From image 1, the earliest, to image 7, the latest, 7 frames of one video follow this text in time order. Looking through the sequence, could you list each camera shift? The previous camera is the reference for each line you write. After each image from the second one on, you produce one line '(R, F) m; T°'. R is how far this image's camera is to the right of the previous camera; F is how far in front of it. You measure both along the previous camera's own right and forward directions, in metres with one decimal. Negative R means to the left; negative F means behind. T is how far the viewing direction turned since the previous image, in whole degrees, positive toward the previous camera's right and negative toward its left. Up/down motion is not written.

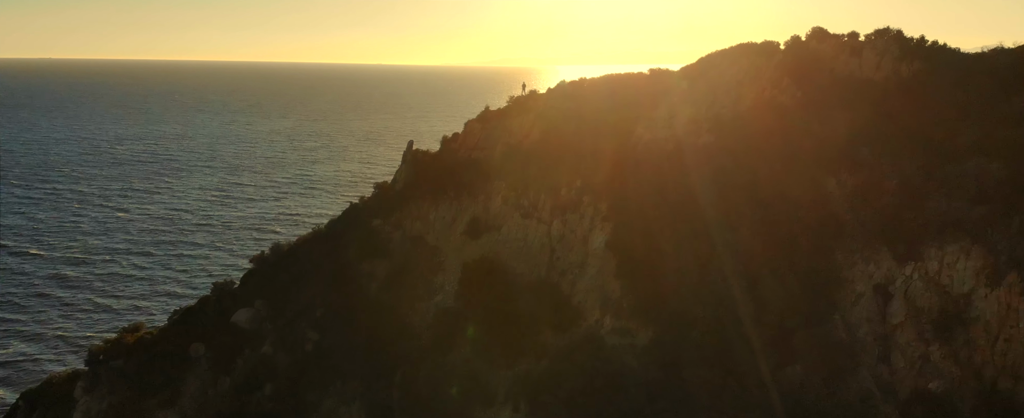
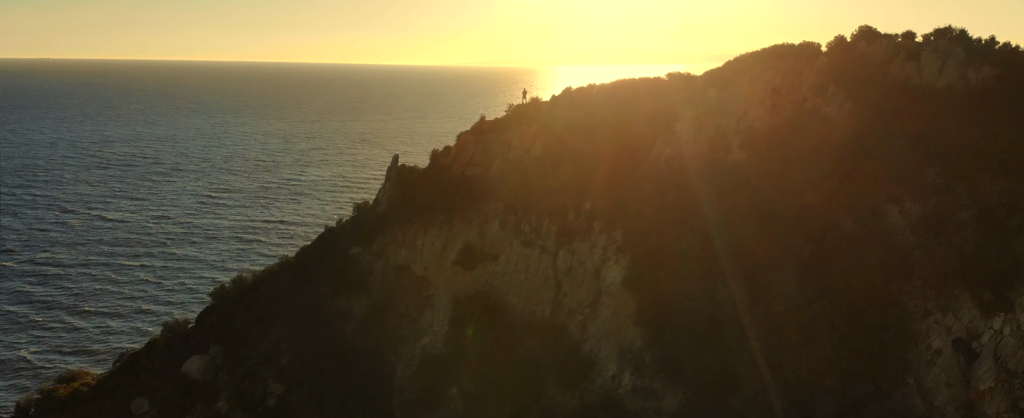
(-0.1, +6.6) m; 0°
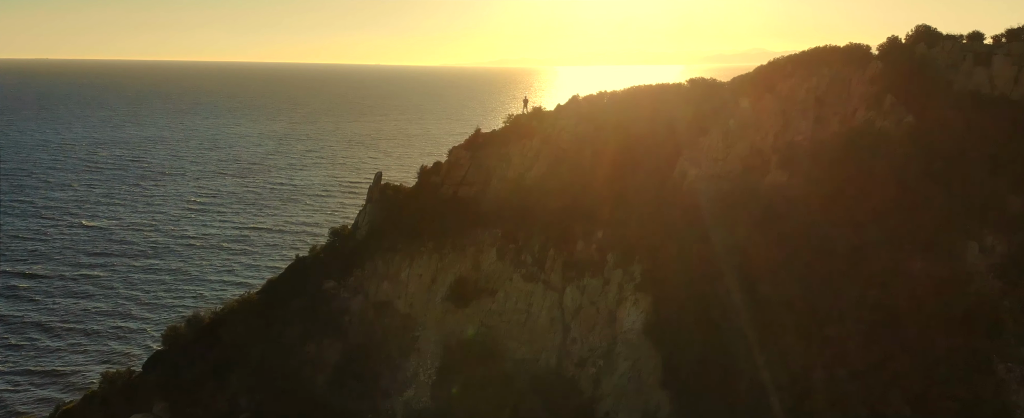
(0.0, +5.9) m; 0°
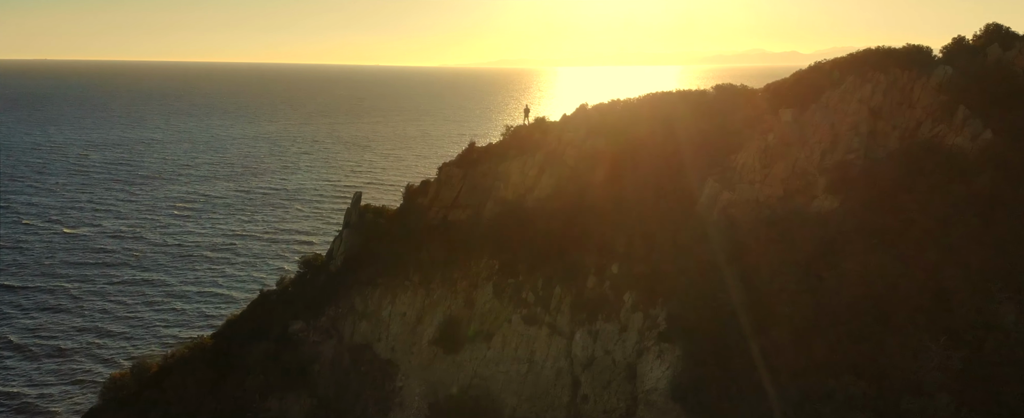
(0.0, +5.4) m; 0°
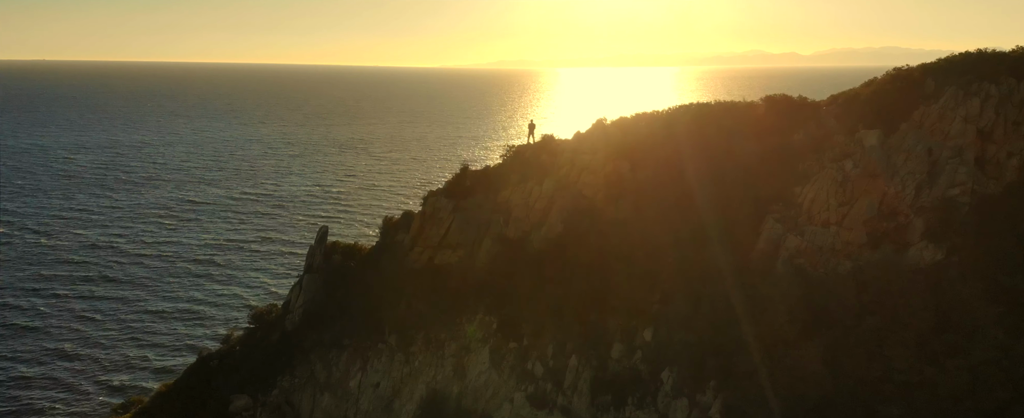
(-0.1, +6.8) m; 0°
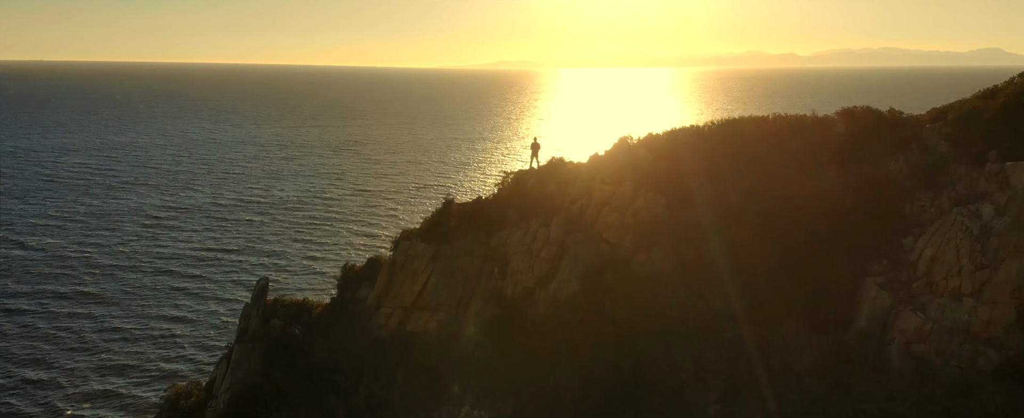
(0.0, +6.8) m; 0°
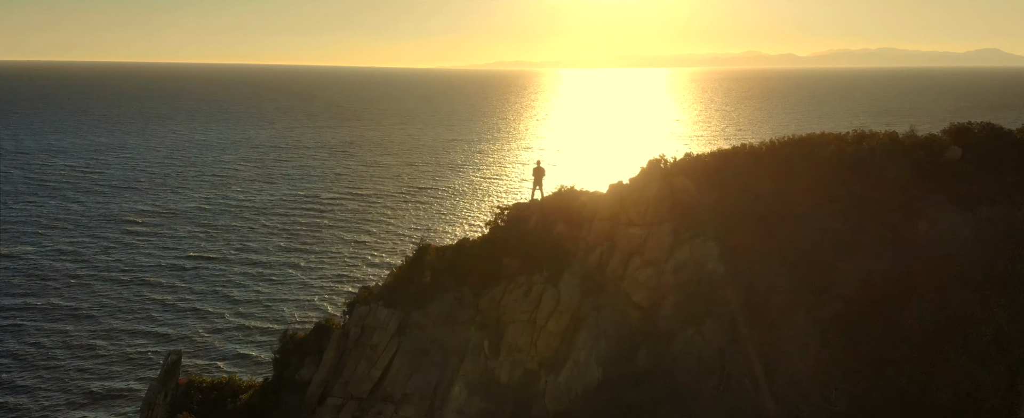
(0.0, +5.6) m; 0°
